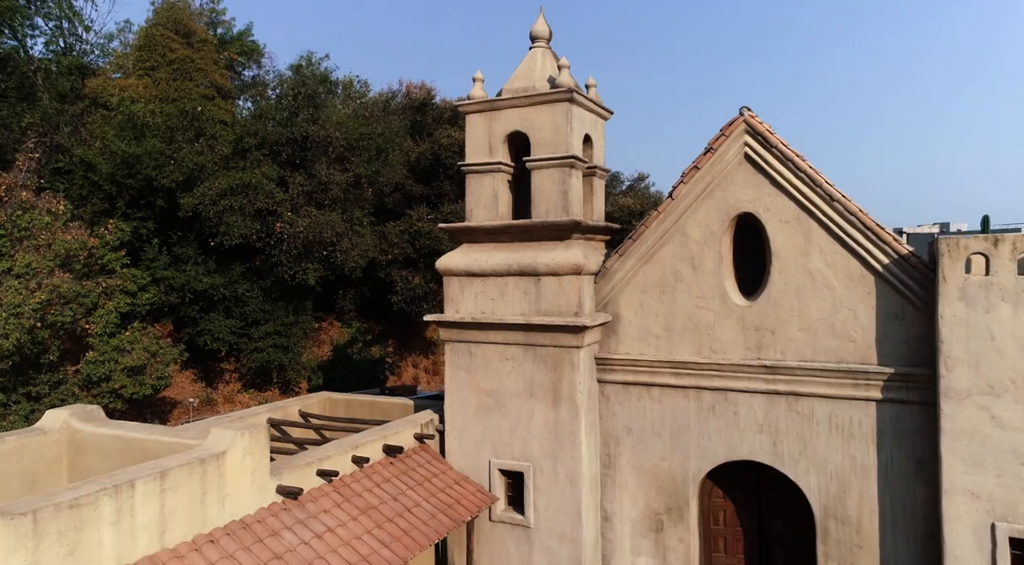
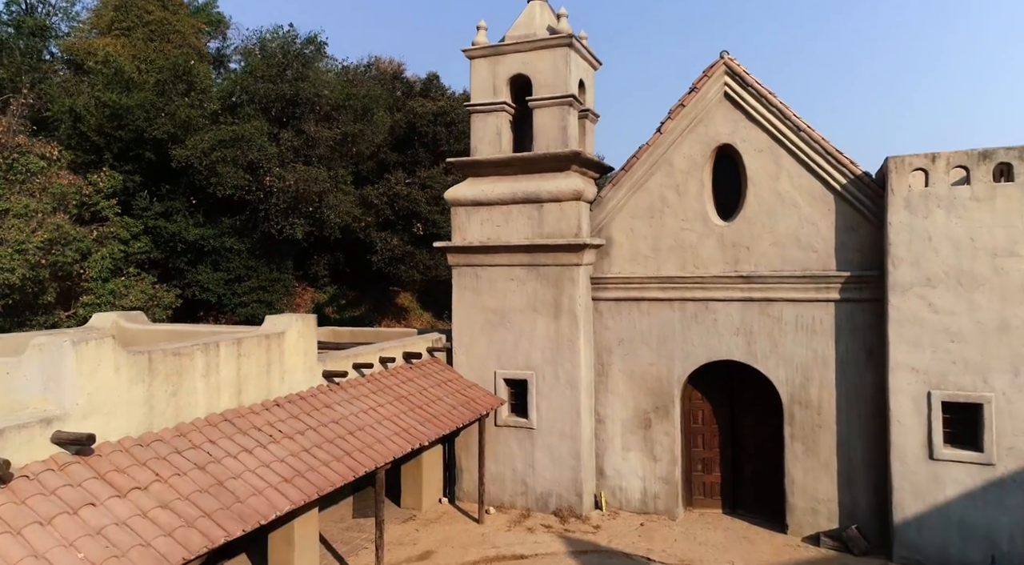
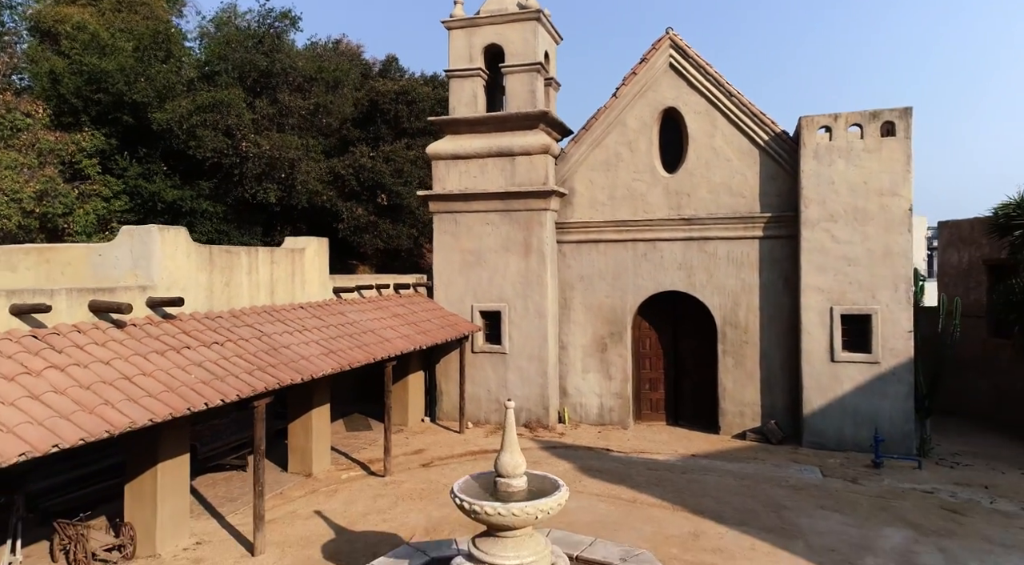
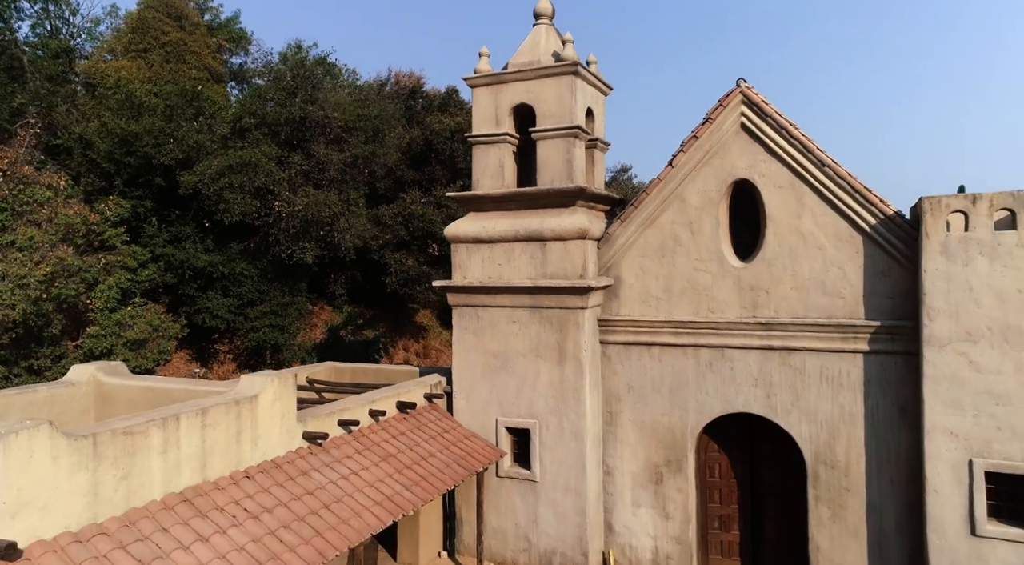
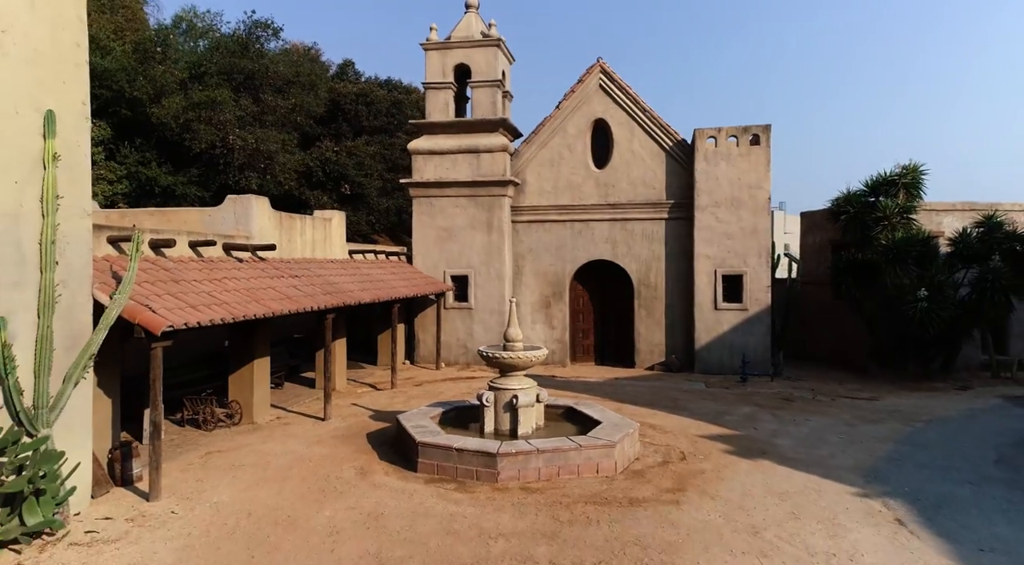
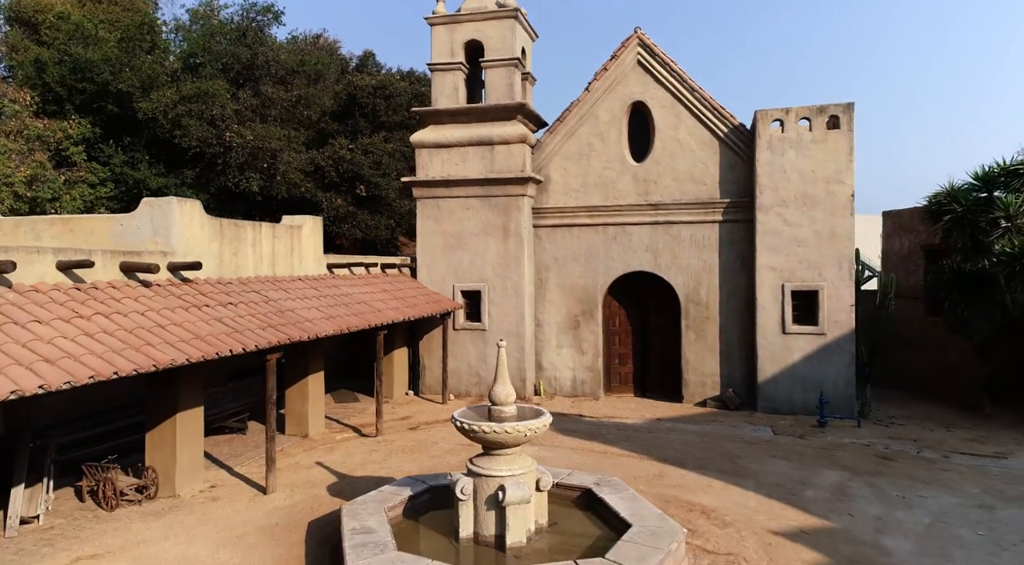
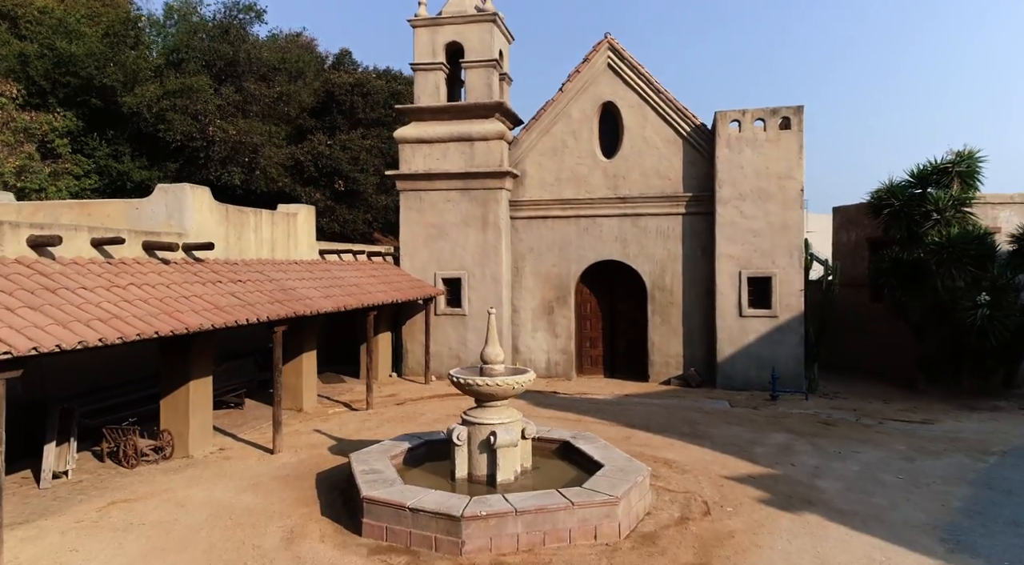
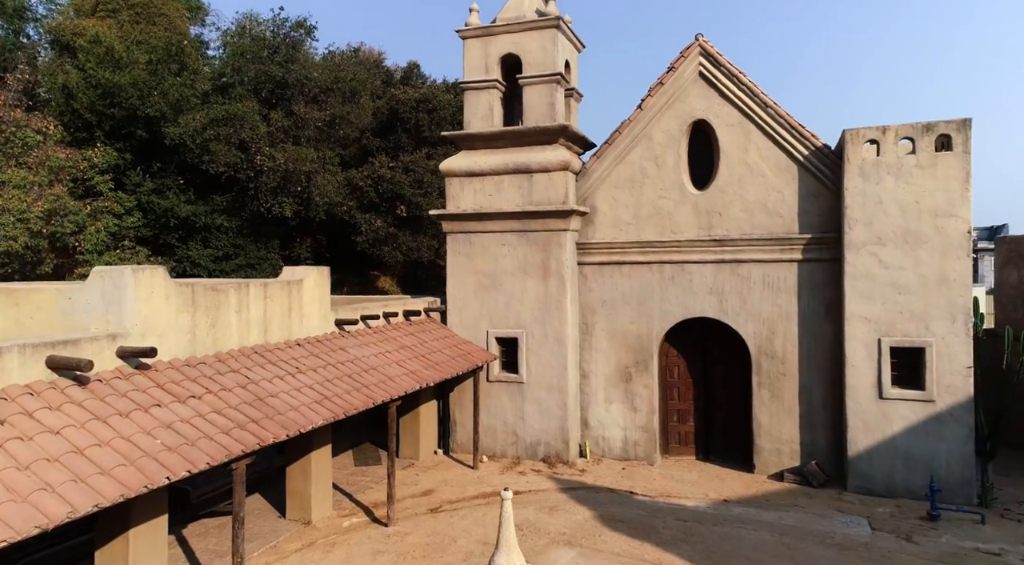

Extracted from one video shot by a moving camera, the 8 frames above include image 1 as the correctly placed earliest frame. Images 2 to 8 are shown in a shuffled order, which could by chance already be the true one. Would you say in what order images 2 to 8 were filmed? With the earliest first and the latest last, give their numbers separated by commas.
4, 2, 8, 3, 6, 7, 5
